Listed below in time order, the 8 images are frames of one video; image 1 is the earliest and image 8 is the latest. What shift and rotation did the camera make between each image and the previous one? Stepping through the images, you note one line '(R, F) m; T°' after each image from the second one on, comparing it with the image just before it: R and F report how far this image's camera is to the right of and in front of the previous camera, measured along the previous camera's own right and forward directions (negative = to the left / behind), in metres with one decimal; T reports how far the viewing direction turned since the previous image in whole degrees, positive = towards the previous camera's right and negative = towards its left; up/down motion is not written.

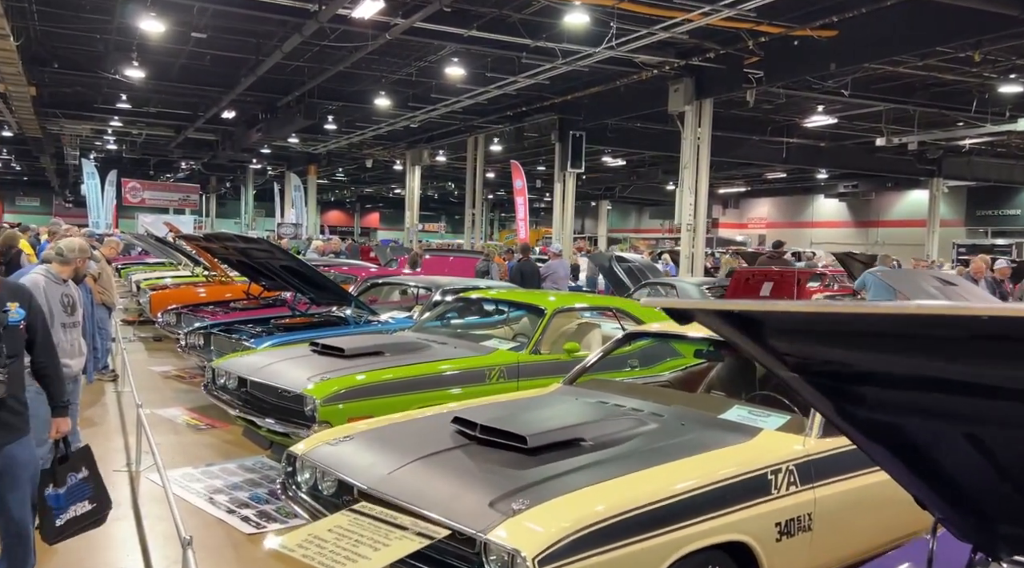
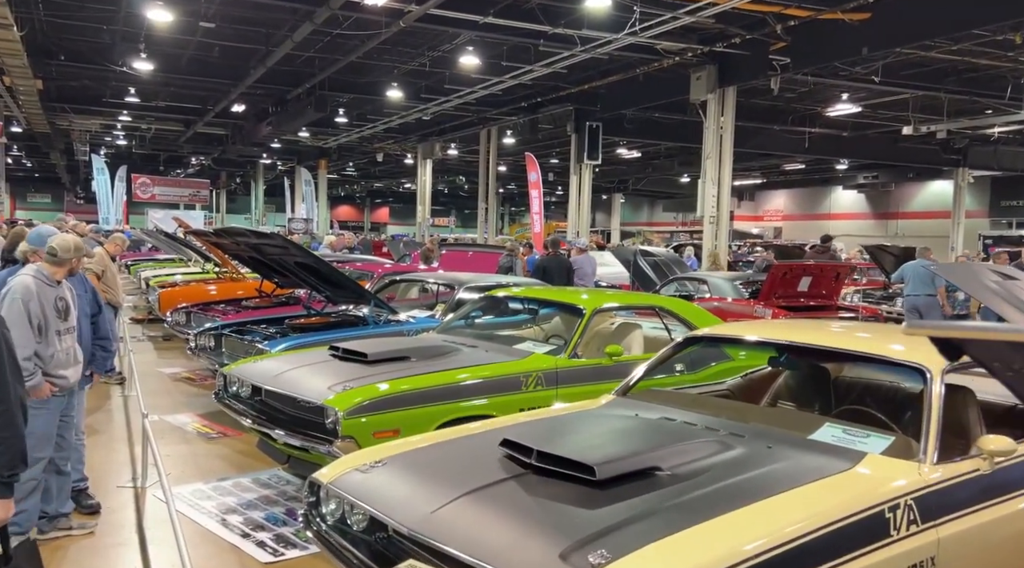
(-0.2, +0.5) m; -1°
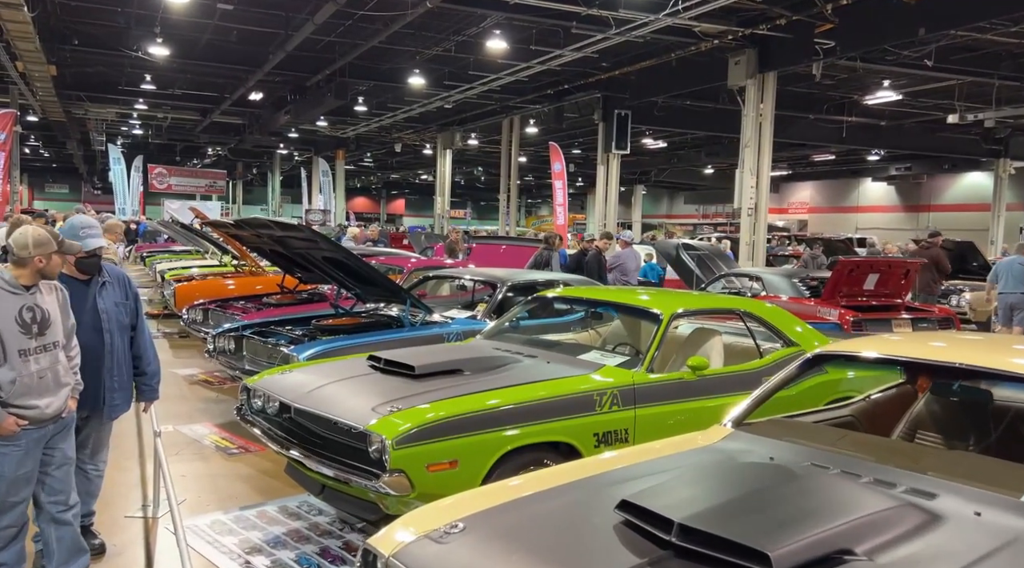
(-0.3, +0.7) m; -1°
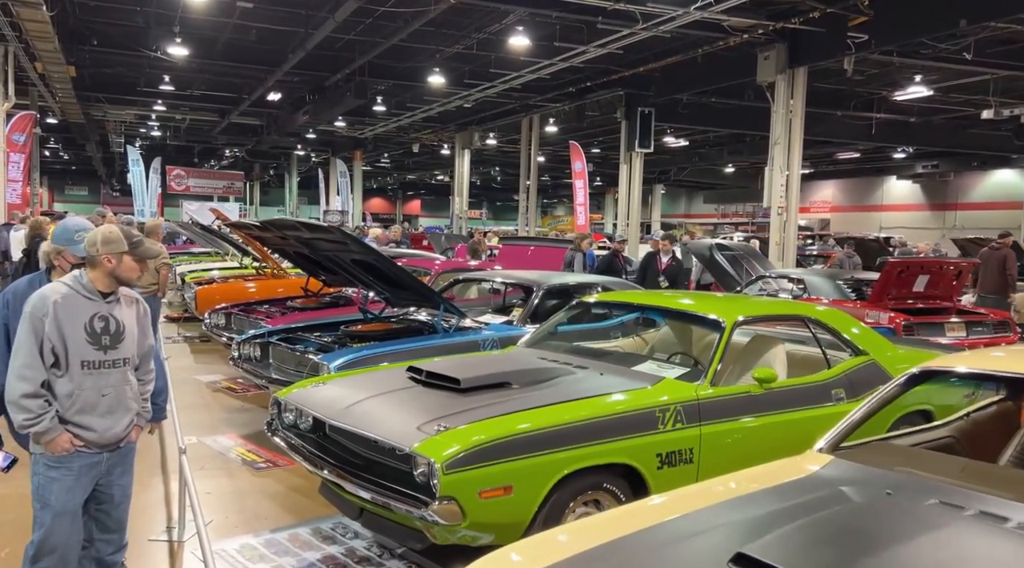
(-0.2, +0.3) m; -1°
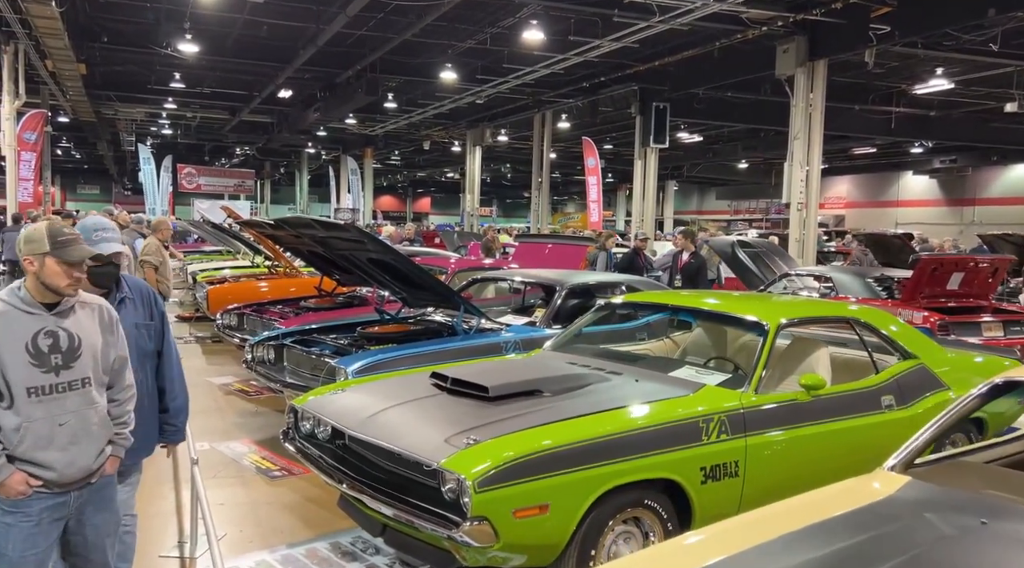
(-0.1, +0.2) m; -1°
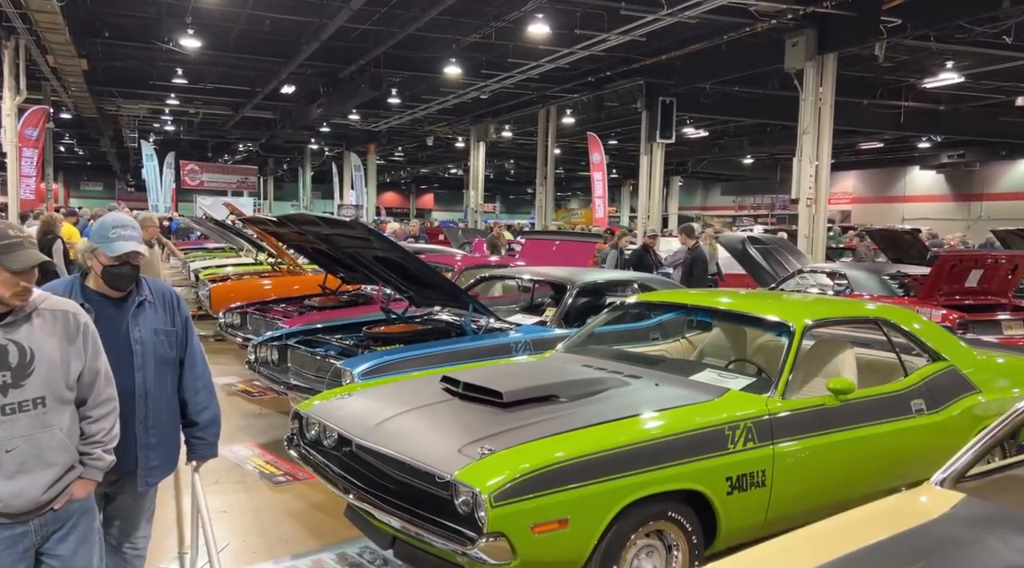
(0.0, +0.2) m; 0°
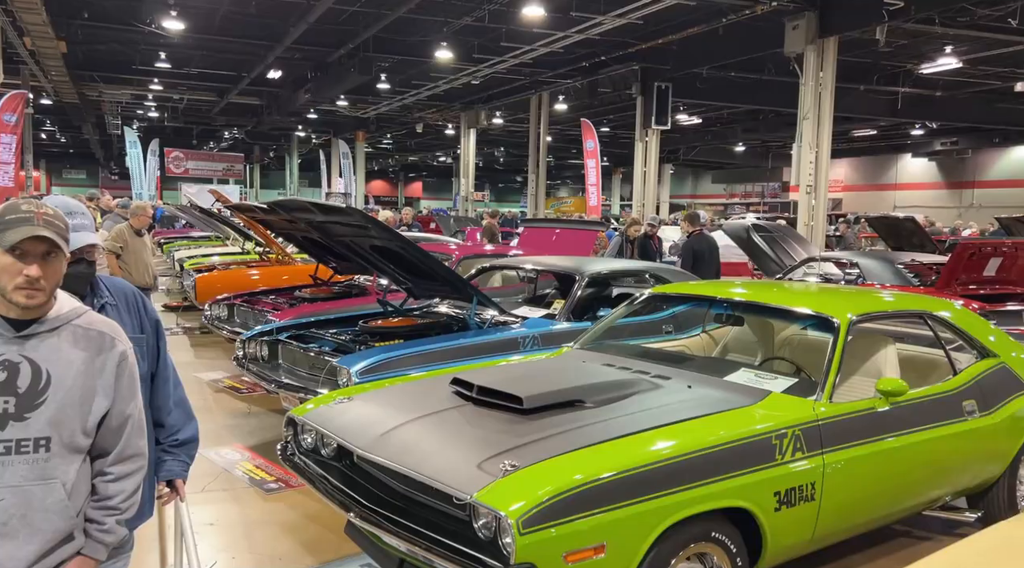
(-0.1, +0.4) m; +1°
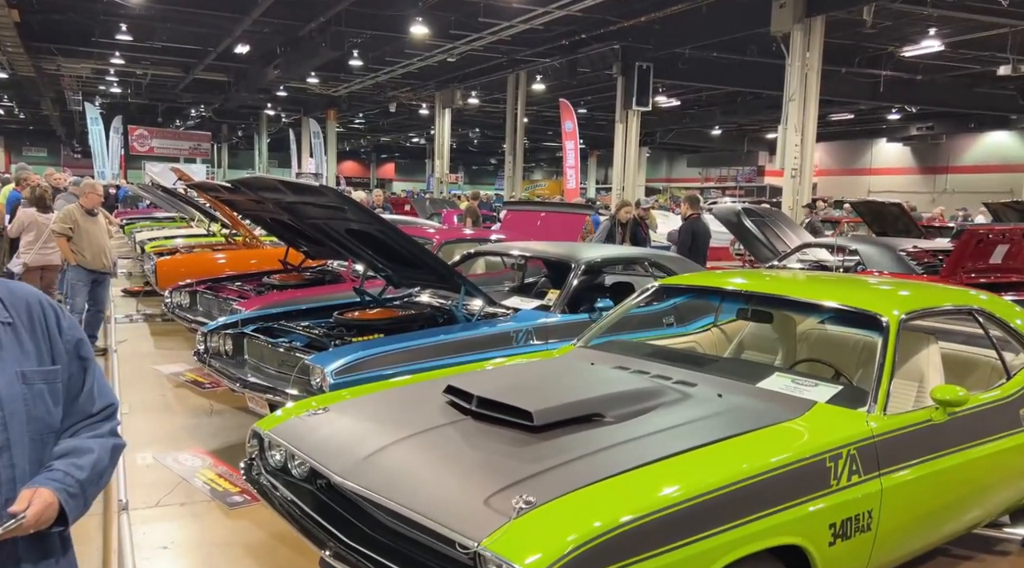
(-0.1, +0.5) m; +2°
